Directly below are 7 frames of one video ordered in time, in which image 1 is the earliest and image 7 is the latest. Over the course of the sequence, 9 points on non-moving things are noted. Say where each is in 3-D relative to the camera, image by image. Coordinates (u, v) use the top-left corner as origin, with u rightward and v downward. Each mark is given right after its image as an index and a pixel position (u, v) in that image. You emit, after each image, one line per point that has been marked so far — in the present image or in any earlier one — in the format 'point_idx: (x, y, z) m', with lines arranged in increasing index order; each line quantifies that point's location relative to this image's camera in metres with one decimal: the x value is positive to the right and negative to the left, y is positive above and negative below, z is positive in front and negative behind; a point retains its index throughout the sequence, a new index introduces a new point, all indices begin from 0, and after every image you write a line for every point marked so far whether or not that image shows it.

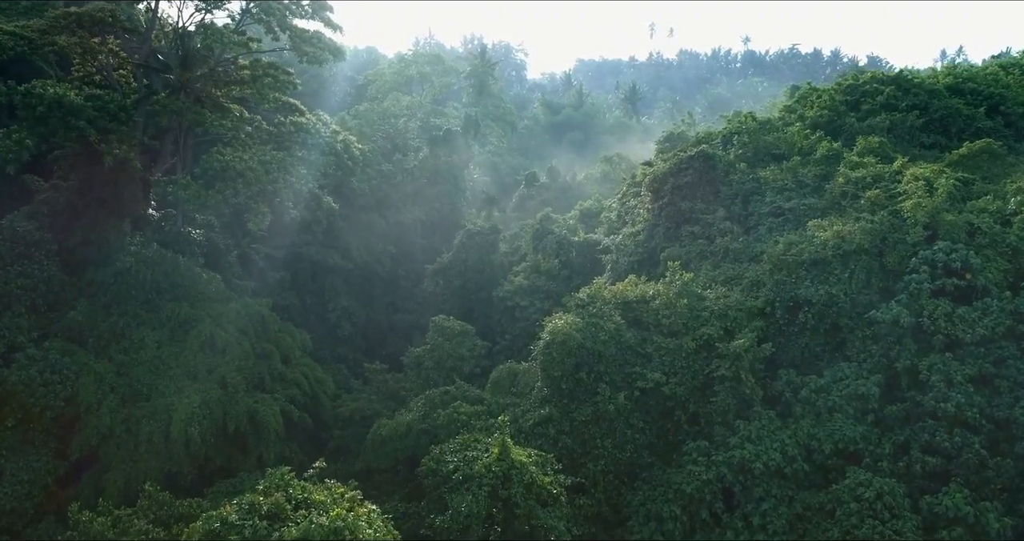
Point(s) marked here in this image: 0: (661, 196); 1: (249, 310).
0: (+3.6, +1.8, +18.9) m
1: (-6.3, -0.9, +18.6) m
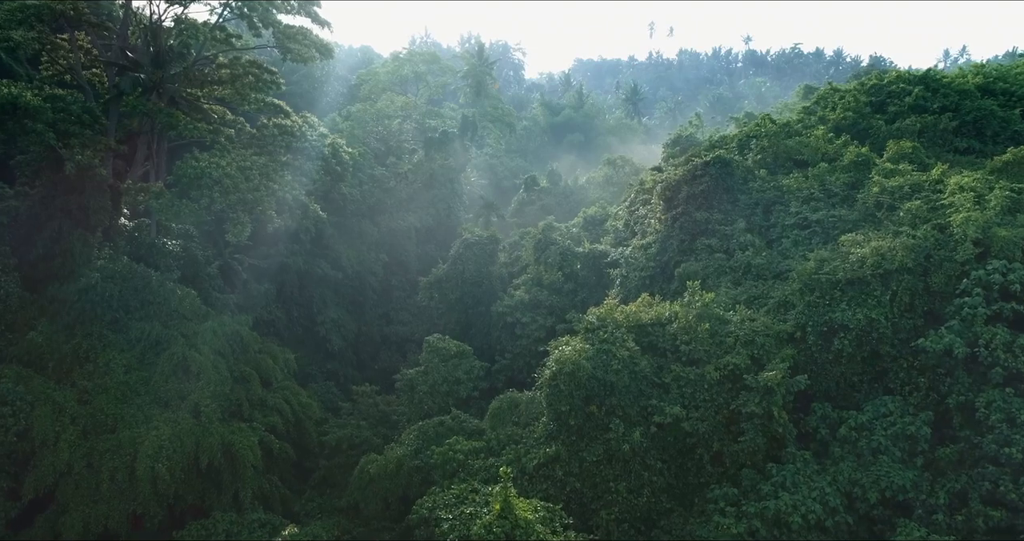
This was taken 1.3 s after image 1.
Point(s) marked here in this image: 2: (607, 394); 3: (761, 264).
0: (+3.6, +1.4, +17.4) m
1: (-6.2, -1.3, +17.1) m
2: (+1.5, -2.0, +12.5) m
3: (+4.7, +0.1, +15.0) m
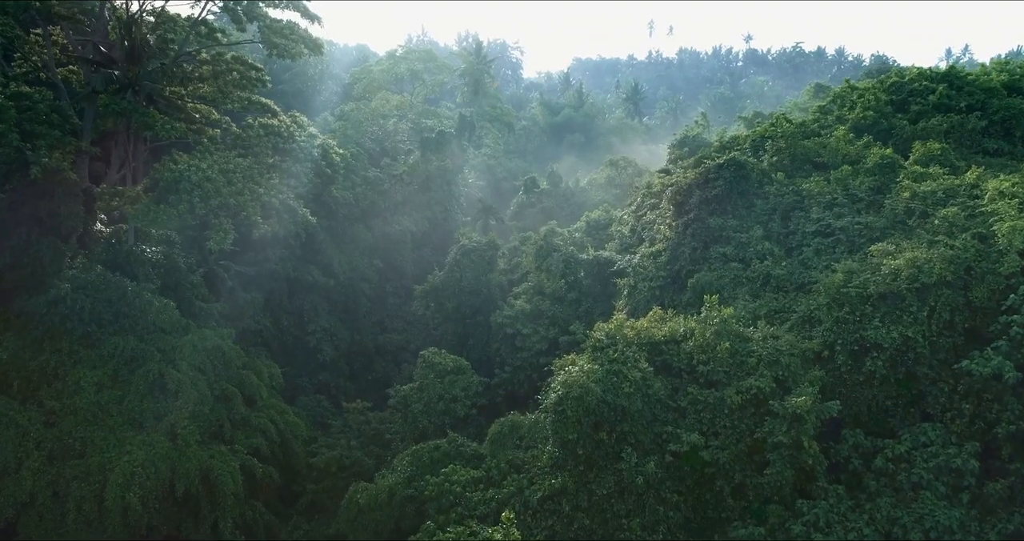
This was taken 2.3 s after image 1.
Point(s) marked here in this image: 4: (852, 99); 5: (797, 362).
0: (+3.6, +1.2, +16.3) m
1: (-6.2, -1.5, +16.0) m
2: (+1.5, -2.2, +11.4) m
3: (+4.8, -0.1, +13.9) m
4: (+8.5, +4.3, +19.6) m
5: (+4.2, -1.3, +11.6) m
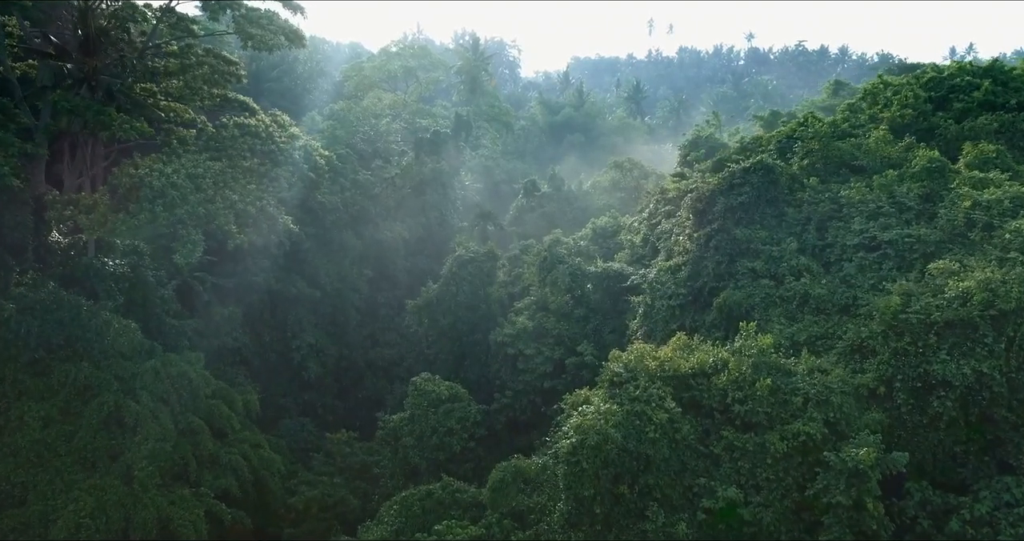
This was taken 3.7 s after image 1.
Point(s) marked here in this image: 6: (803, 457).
0: (+3.7, +0.9, +14.6) m
1: (-6.2, -1.8, +14.2) m
2: (+1.6, -2.5, +9.7) m
3: (+4.8, -0.4, +12.2) m
4: (+8.6, +4.0, +17.9) m
5: (+4.3, -1.7, +9.9) m
6: (+3.5, -2.3, +9.6) m
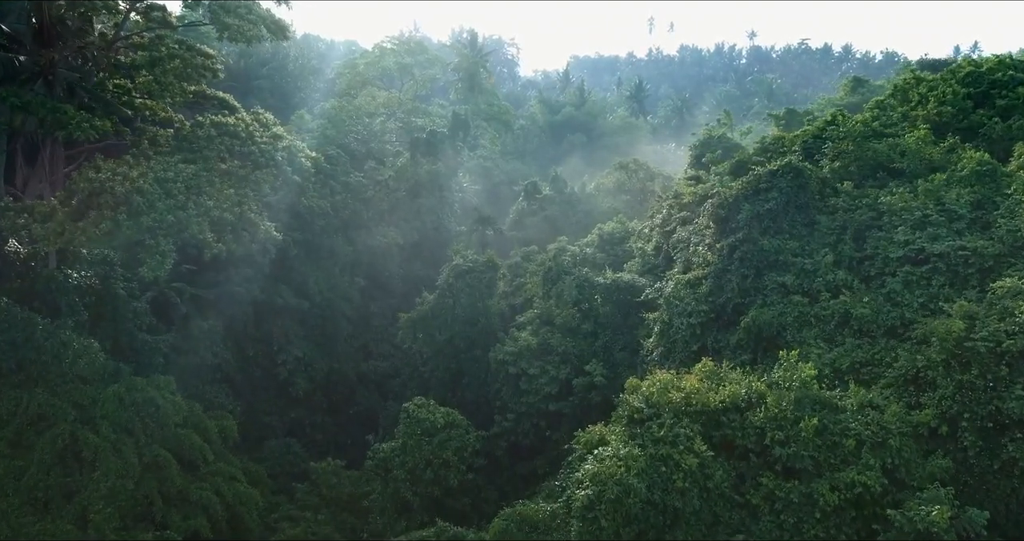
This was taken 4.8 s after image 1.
0: (+3.7, +0.7, +13.2) m
1: (-6.1, -2.0, +12.8) m
2: (+1.7, -2.7, +8.3) m
3: (+4.9, -0.6, +10.8) m
4: (+8.6, +3.8, +16.6) m
5: (+4.3, -1.9, +8.5) m
6: (+3.6, -2.5, +8.2) m
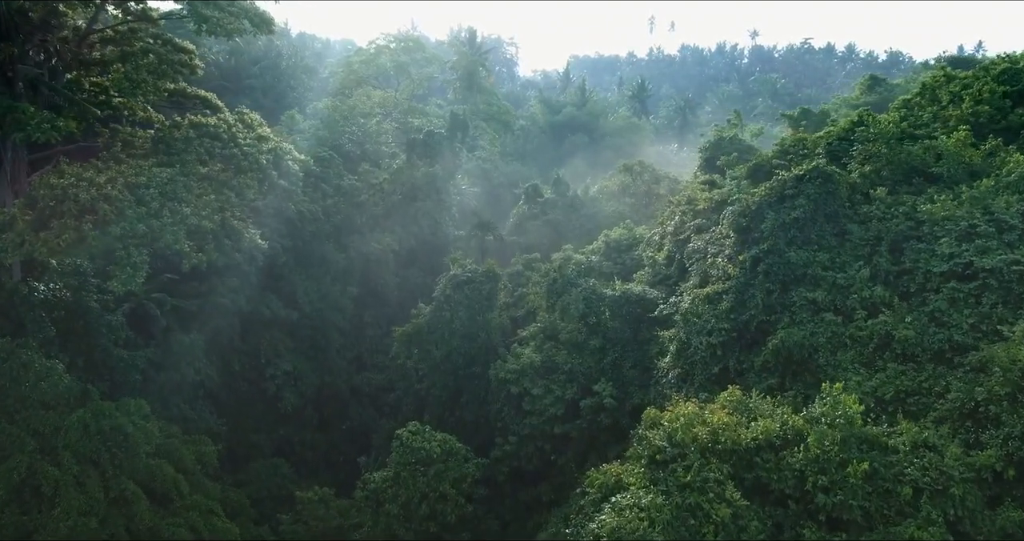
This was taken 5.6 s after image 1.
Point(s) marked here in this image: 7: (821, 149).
0: (+3.7, +0.5, +12.1) m
1: (-6.1, -2.2, +11.7) m
2: (+1.7, -2.9, +7.2) m
3: (+4.9, -0.8, +9.7) m
4: (+8.6, +3.6, +15.5) m
5: (+4.4, -2.1, +7.4) m
6: (+3.7, -2.7, +7.1) m
7: (+5.5, +2.2, +14.1) m
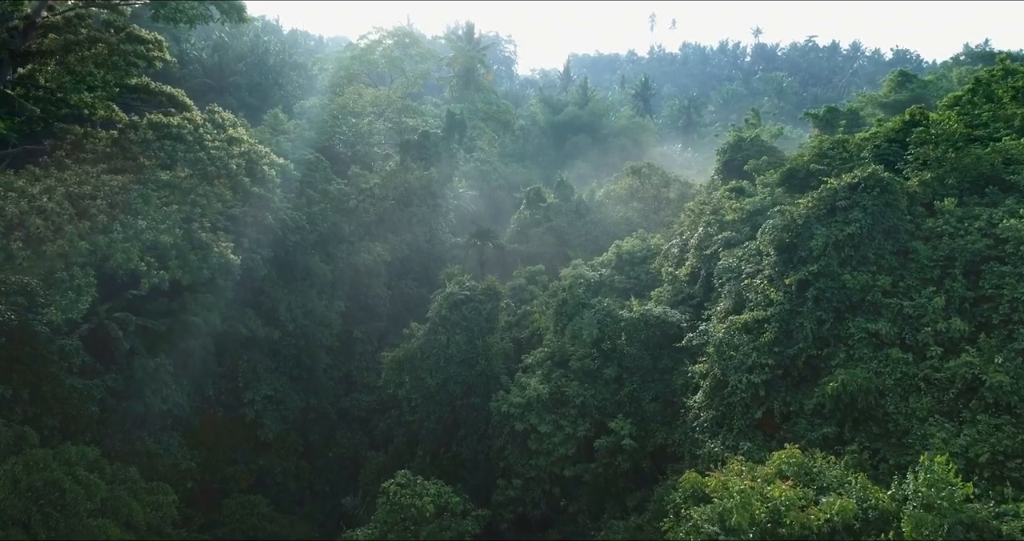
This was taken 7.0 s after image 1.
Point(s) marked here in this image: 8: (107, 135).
0: (+3.8, +0.2, +10.4) m
1: (-6.0, -2.6, +9.9) m
2: (+1.8, -3.2, +5.4) m
3: (+5.0, -1.2, +8.0) m
4: (+8.7, +3.3, +13.8) m
5: (+4.5, -2.4, +5.7) m
6: (+3.7, -3.0, +5.3) m
7: (+5.6, +1.8, +12.4) m
8: (-6.6, +2.1, +12.4) m
